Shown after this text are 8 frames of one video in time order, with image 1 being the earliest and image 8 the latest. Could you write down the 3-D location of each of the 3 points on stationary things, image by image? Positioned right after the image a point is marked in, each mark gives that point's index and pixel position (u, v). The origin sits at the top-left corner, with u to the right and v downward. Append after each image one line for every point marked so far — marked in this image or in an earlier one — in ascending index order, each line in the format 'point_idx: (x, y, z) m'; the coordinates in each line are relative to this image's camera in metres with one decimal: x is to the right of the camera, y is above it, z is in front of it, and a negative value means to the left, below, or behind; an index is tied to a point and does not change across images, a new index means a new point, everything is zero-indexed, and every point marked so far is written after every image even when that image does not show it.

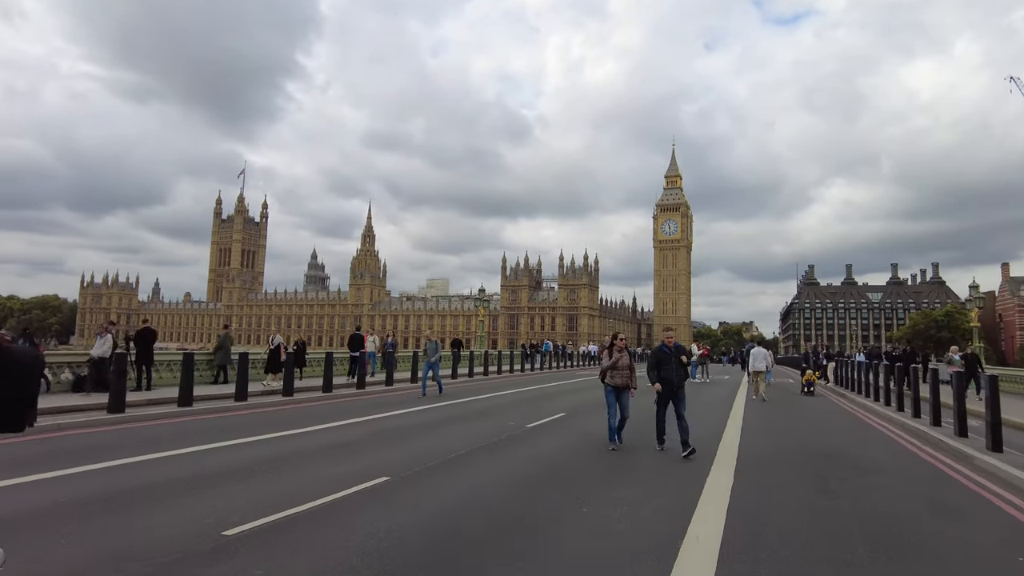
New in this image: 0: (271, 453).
0: (-3.2, -2.3, +9.0) m
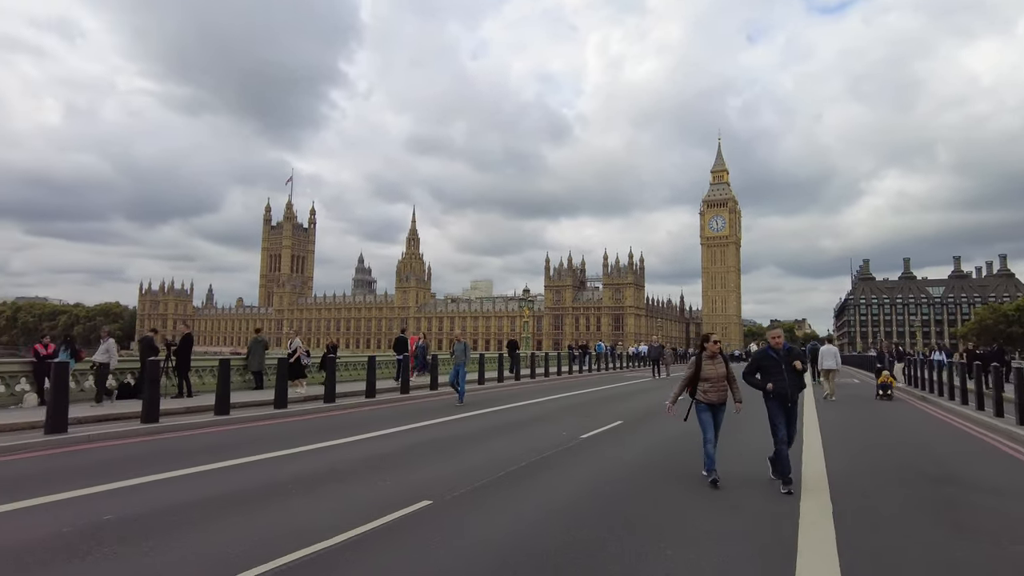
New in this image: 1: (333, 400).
0: (-2.5, -2.3, +8.5) m
1: (-3.9, -2.4, +14.1) m
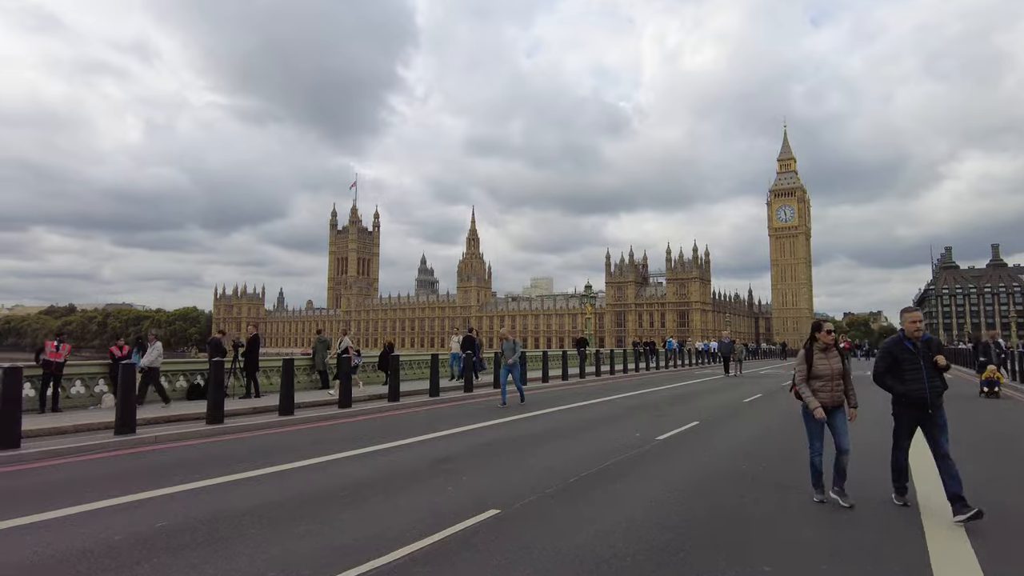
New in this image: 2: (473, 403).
0: (-1.7, -2.2, +8.2) m
1: (-2.5, -2.4, +13.9) m
2: (-0.9, -2.6, +14.8) m
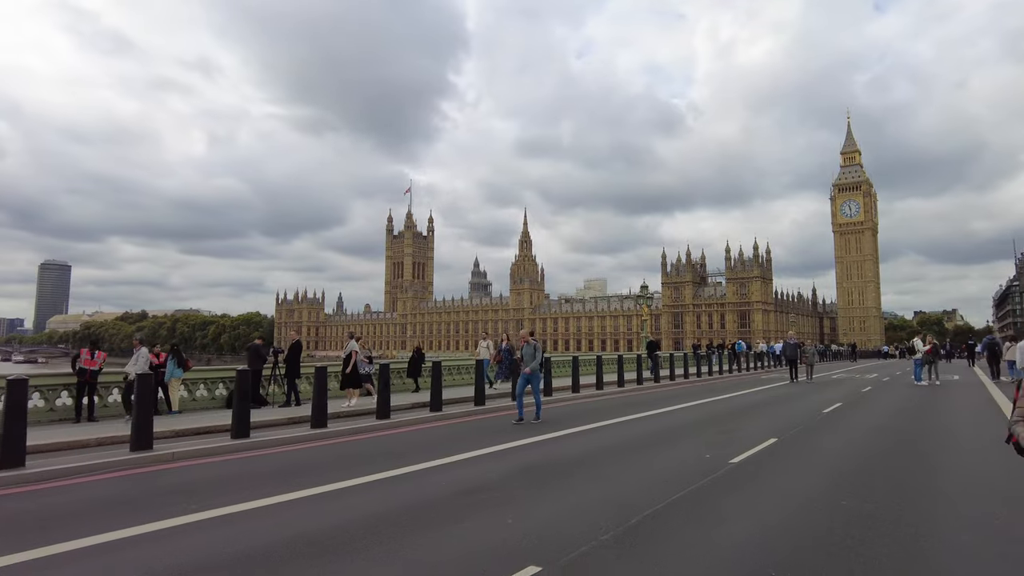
0: (-1.1, -2.2, +7.3) m
1: (-1.5, -2.4, +13.1) m
2: (+0.2, -2.6, +13.9) m
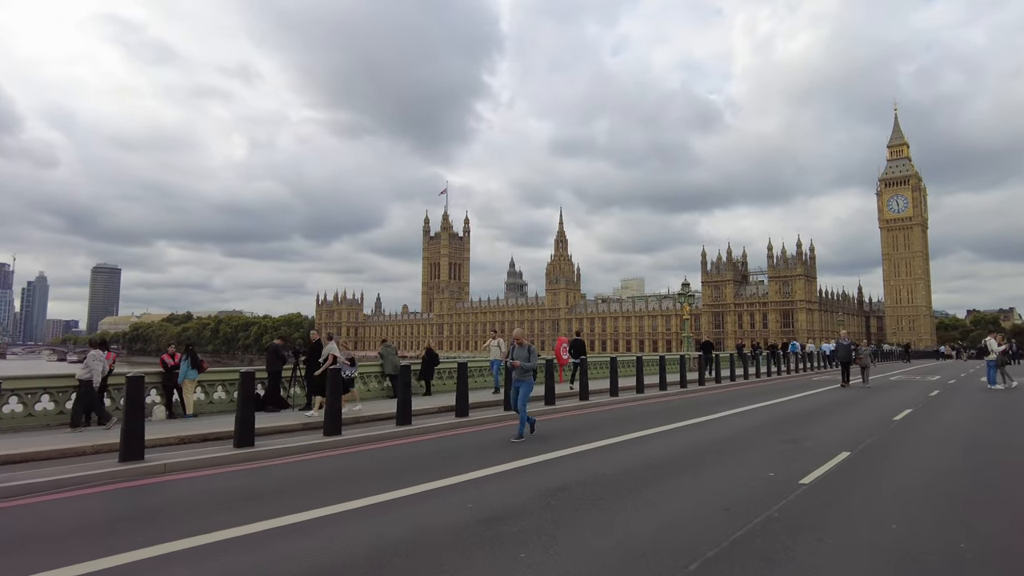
0: (-0.8, -2.2, +6.5) m
1: (-0.9, -2.3, +12.3) m
2: (+0.8, -2.6, +12.9) m
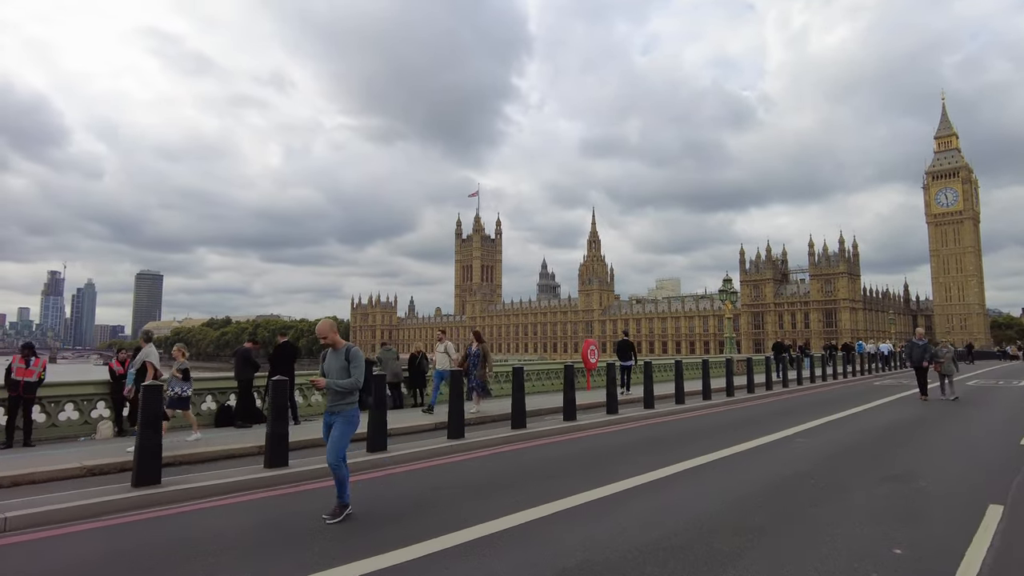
0: (-0.4, -2.1, +5.1) m
1: (-0.1, -2.3, +10.8) m
2: (+1.6, -2.5, +11.4) m
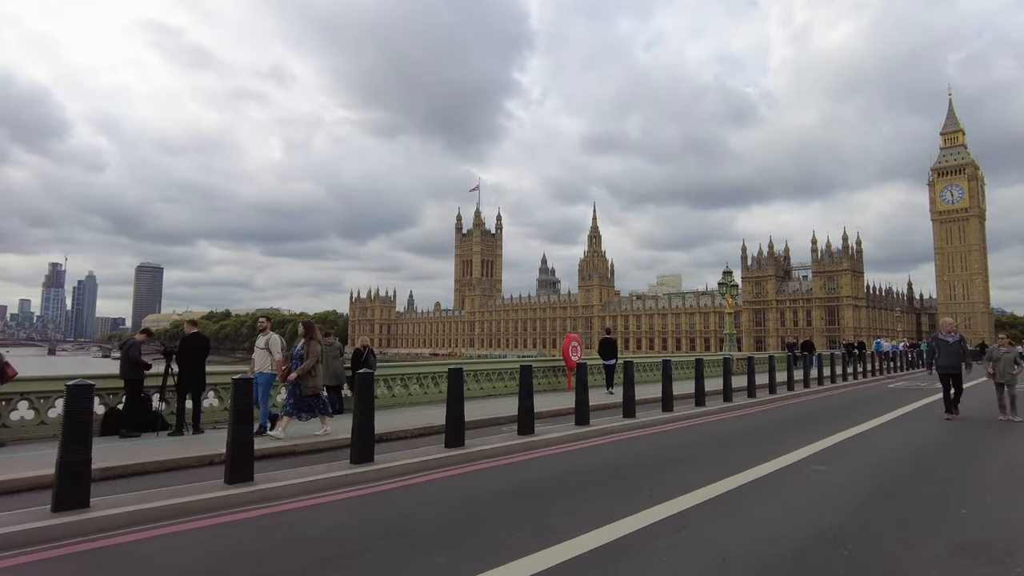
0: (+0.2, -2.0, +4.7) m
1: (+0.5, -2.2, +10.4) m
2: (+2.2, -2.4, +11.0) m
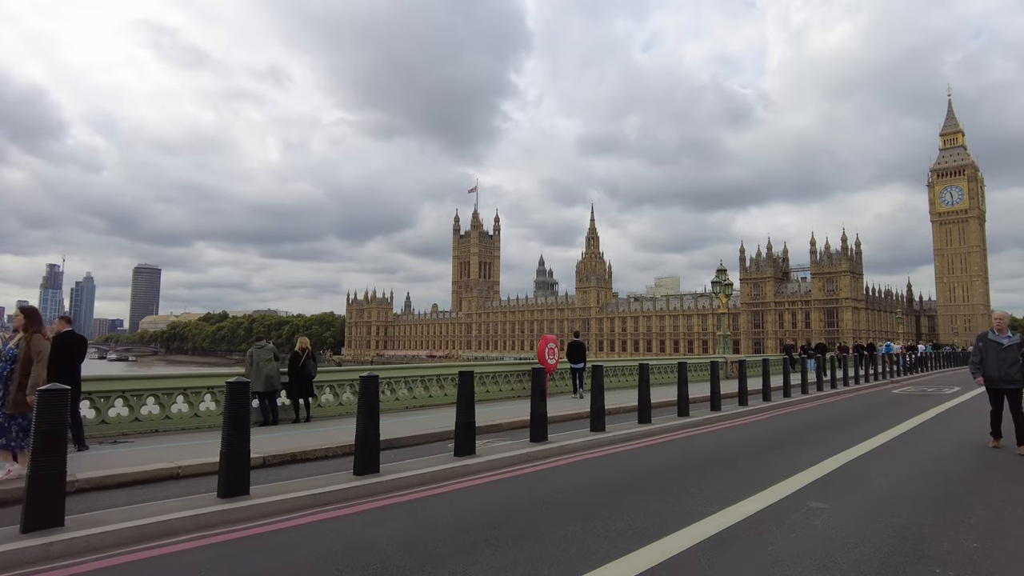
0: (+0.4, -2.0, +4.1) m
1: (+0.6, -2.1, +9.9) m
2: (+2.4, -2.3, +10.5) m
